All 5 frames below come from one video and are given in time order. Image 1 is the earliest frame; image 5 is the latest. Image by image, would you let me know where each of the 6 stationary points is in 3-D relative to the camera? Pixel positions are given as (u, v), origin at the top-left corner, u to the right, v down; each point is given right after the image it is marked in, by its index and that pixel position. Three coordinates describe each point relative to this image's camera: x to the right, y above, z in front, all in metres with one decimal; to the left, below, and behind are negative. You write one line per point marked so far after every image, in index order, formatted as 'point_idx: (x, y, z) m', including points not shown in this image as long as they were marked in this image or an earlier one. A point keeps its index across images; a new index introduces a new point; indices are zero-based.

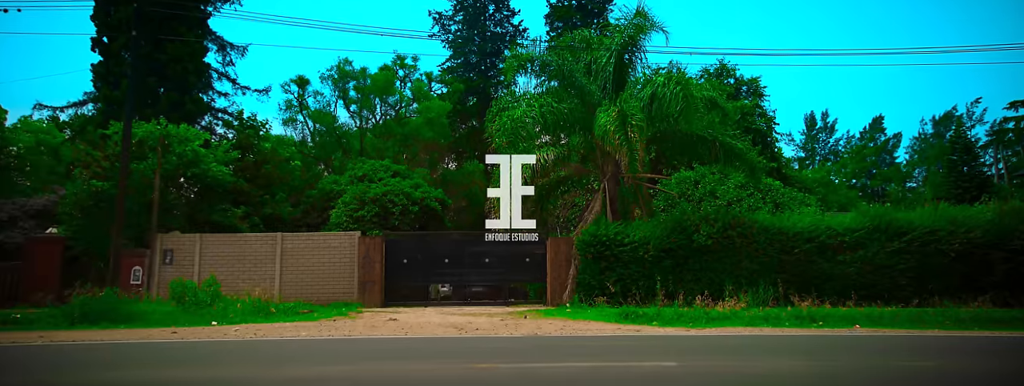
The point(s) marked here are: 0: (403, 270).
0: (-2.7, -1.9, +16.8) m
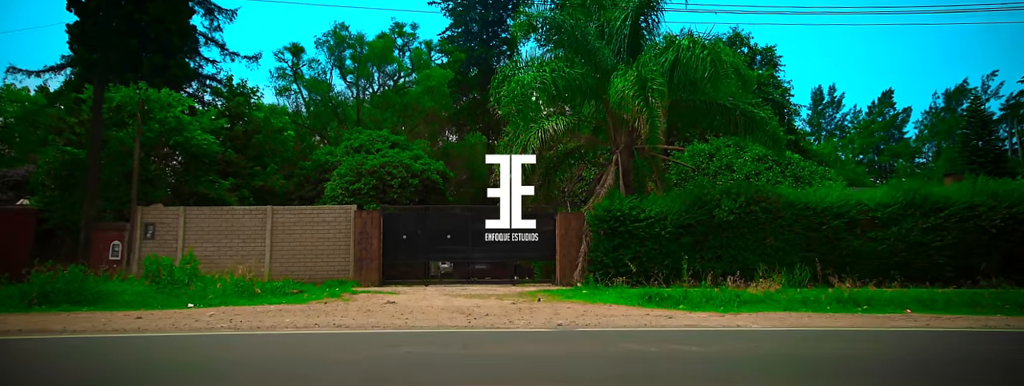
0: (-2.6, -1.2, +15.7) m
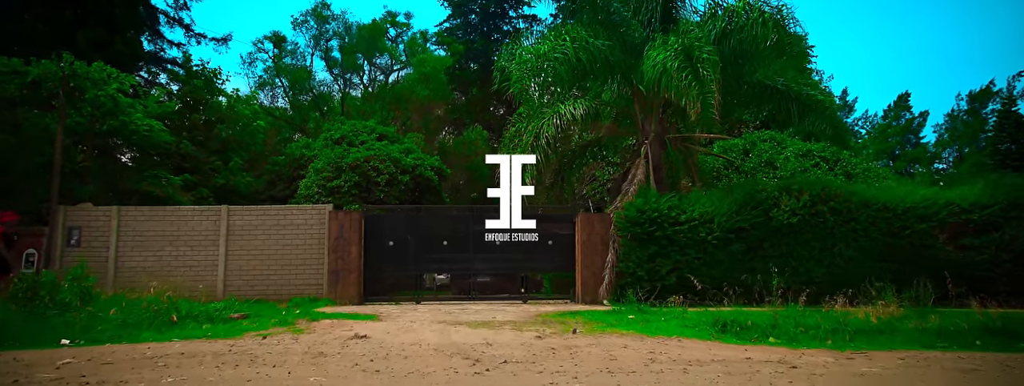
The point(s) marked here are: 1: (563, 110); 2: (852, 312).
0: (-2.4, -1.2, +12.8) m
1: (+1.1, +1.7, +14.0) m
2: (+3.9, -1.4, +7.8) m
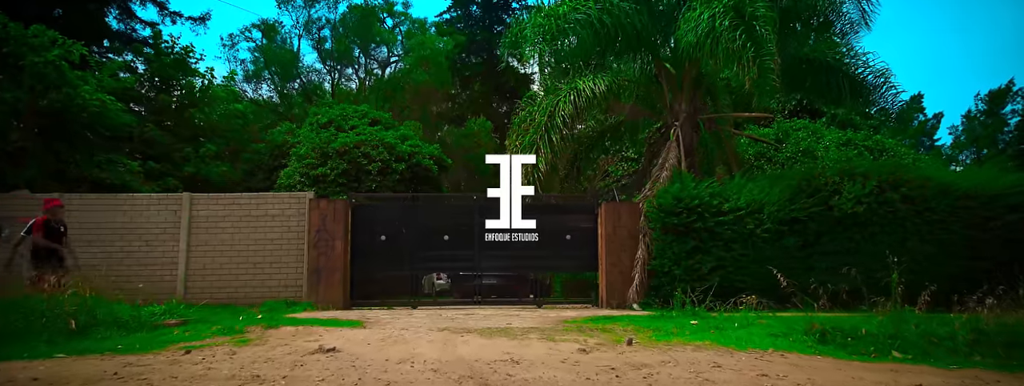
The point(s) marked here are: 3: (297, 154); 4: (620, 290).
0: (-2.1, -0.9, +10.9) m
1: (+1.3, +2.0, +12.1) m
2: (+4.2, -1.1, +5.9) m
3: (-4.5, +0.8, +14.0) m
4: (+1.8, -1.6, +11.0) m
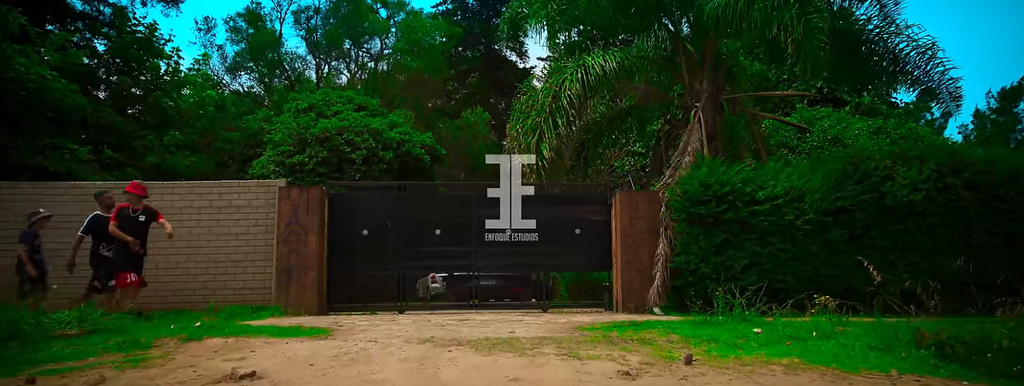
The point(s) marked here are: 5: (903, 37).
0: (-2.1, -0.8, +9.4) m
1: (+1.3, +2.1, +10.7) m
2: (+4.2, -0.8, +4.4) m
3: (-4.5, +0.9, +12.6) m
4: (+1.8, -1.4, +9.5) m
5: (+6.7, +2.6, +11.3) m
